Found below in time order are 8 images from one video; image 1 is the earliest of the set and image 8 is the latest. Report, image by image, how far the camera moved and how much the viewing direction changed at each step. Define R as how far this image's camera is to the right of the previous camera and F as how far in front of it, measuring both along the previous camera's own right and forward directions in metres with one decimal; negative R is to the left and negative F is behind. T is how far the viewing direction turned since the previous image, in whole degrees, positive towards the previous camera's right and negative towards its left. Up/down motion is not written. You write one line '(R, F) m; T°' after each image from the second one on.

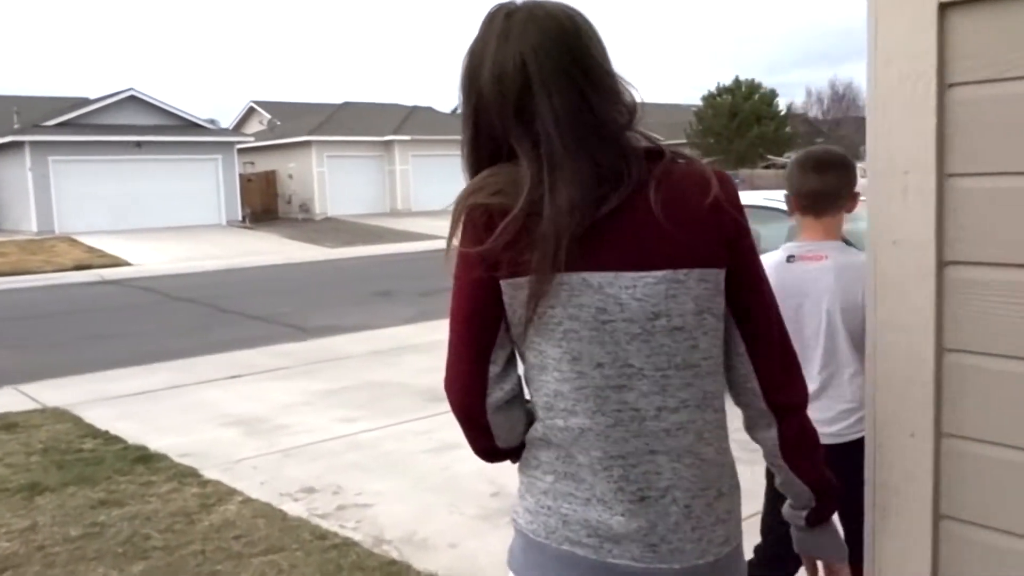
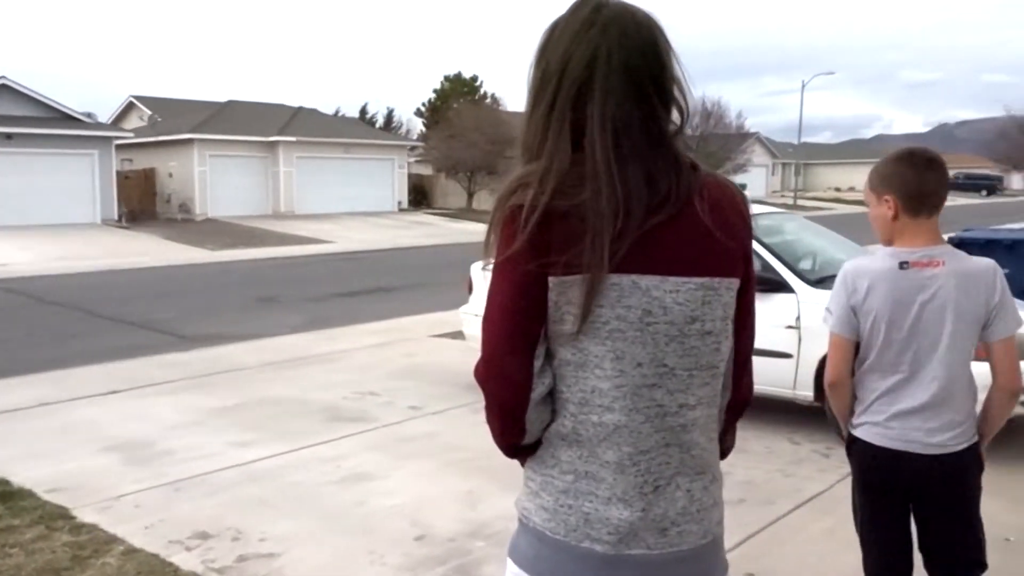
(-0.2, +0.6) m; +7°
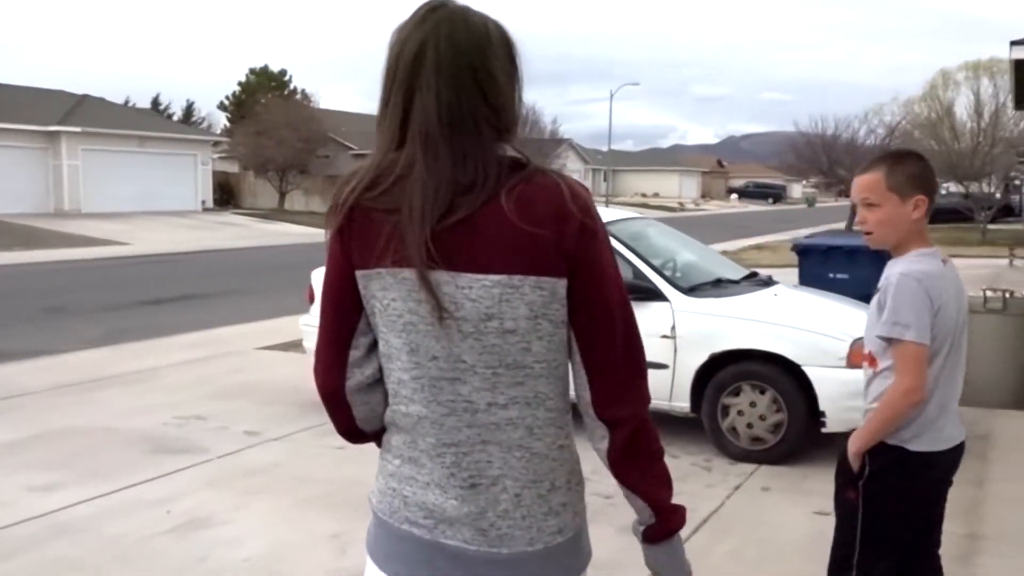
(-0.4, +0.7) m; +12°
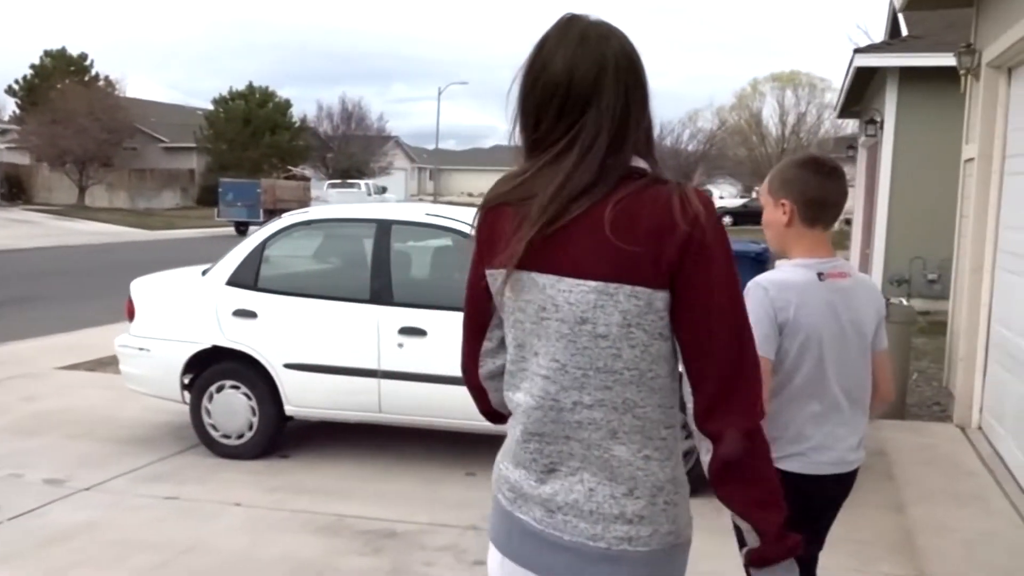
(-0.3, +0.9) m; +11°
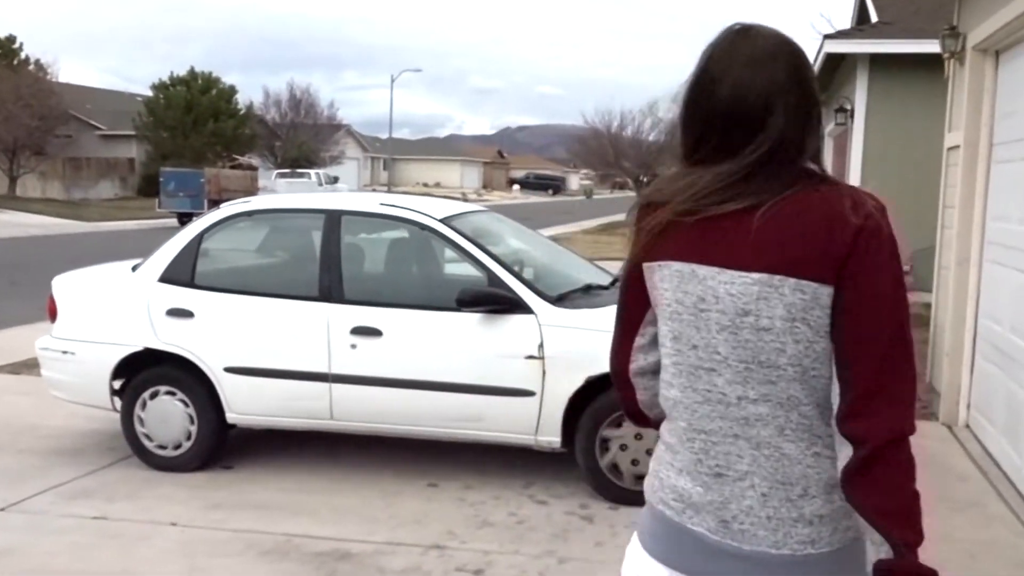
(-0.1, +0.5) m; +3°
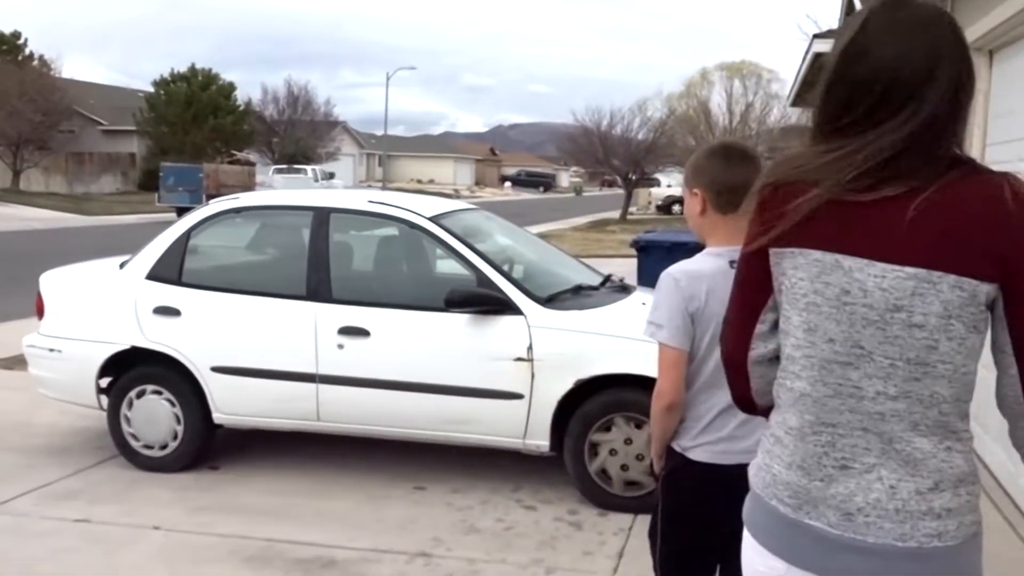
(0.0, +0.1) m; 0°
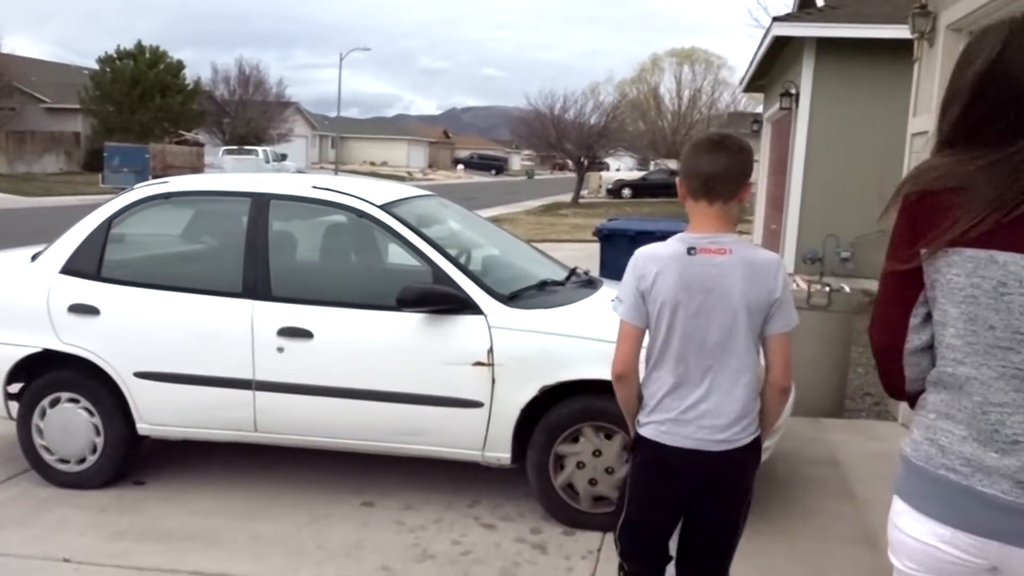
(0.0, +0.5) m; +3°
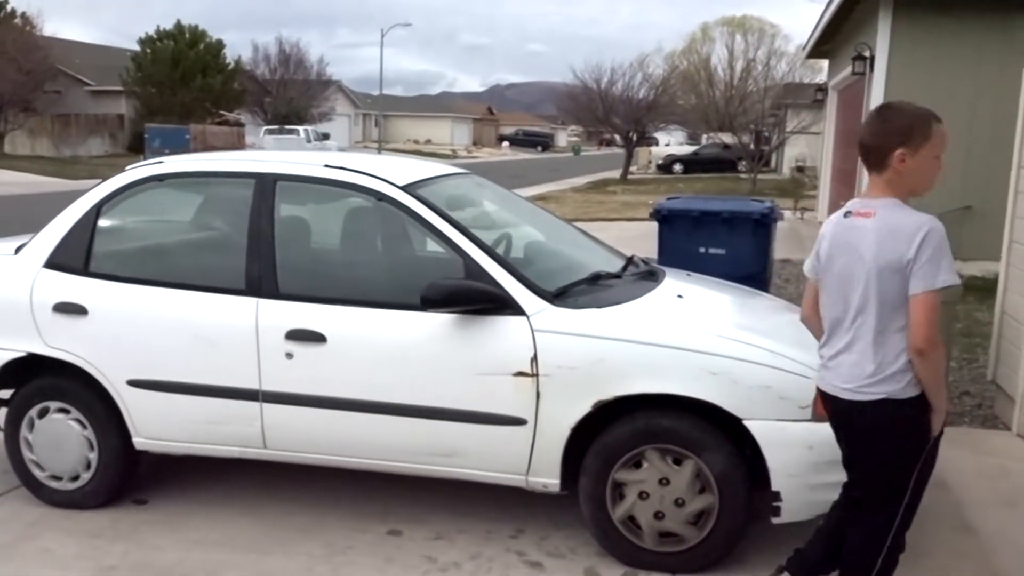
(0.0, +0.8) m; -3°
